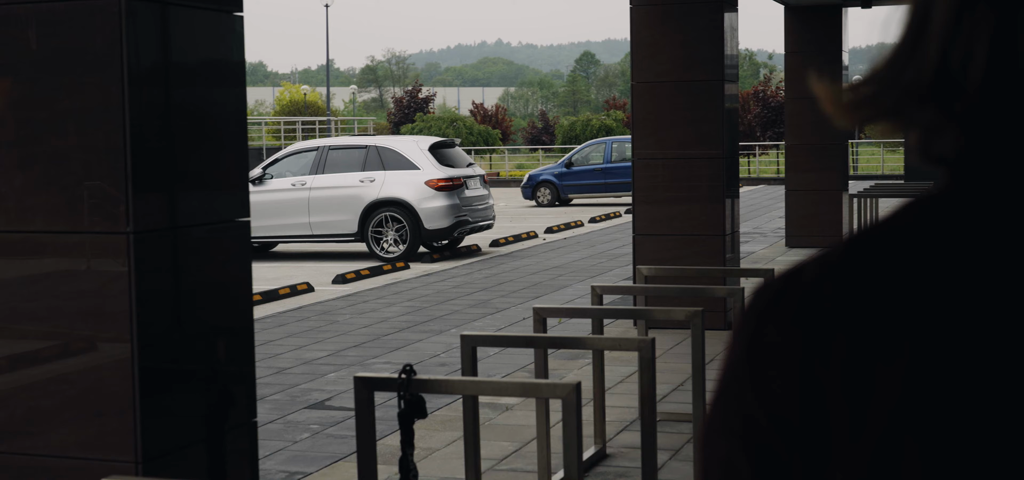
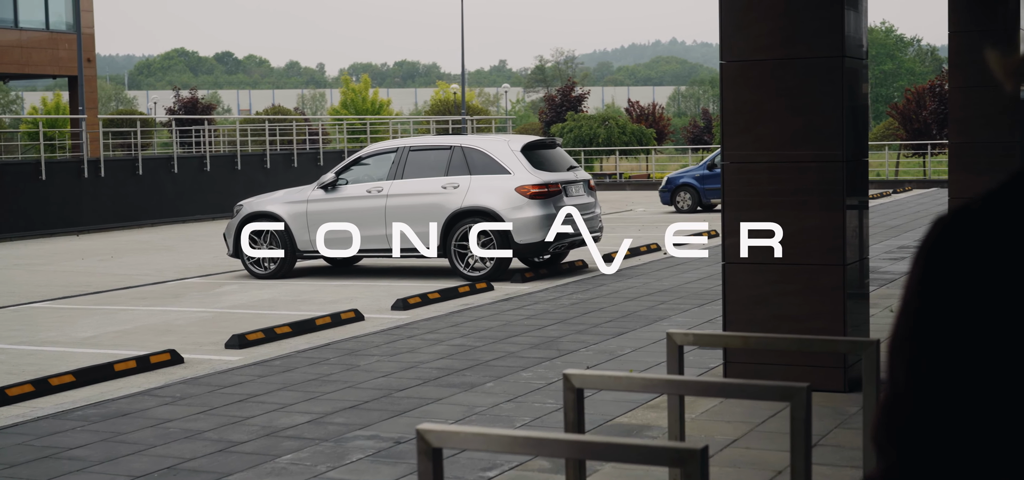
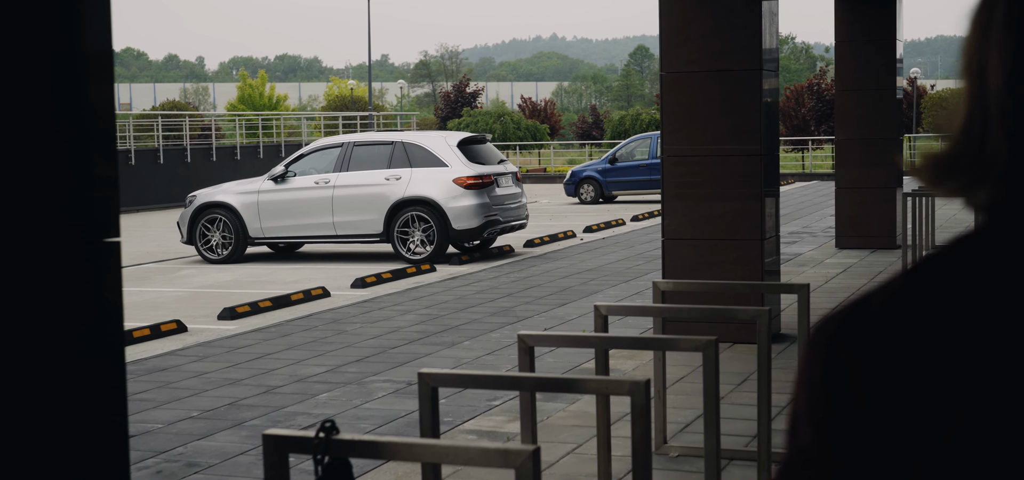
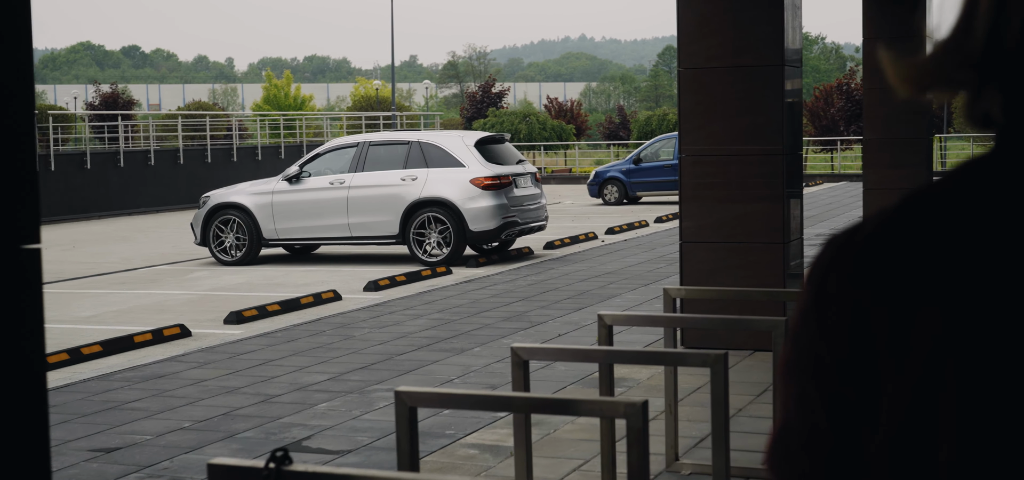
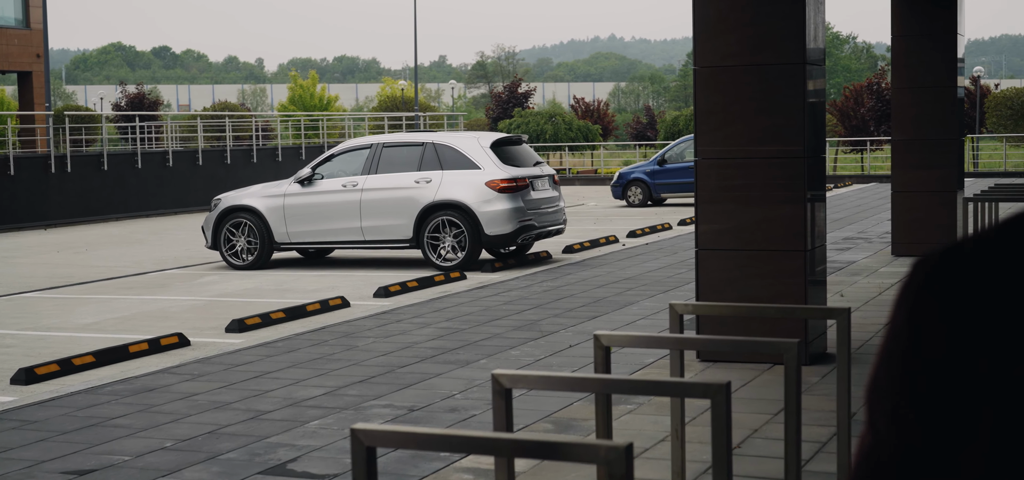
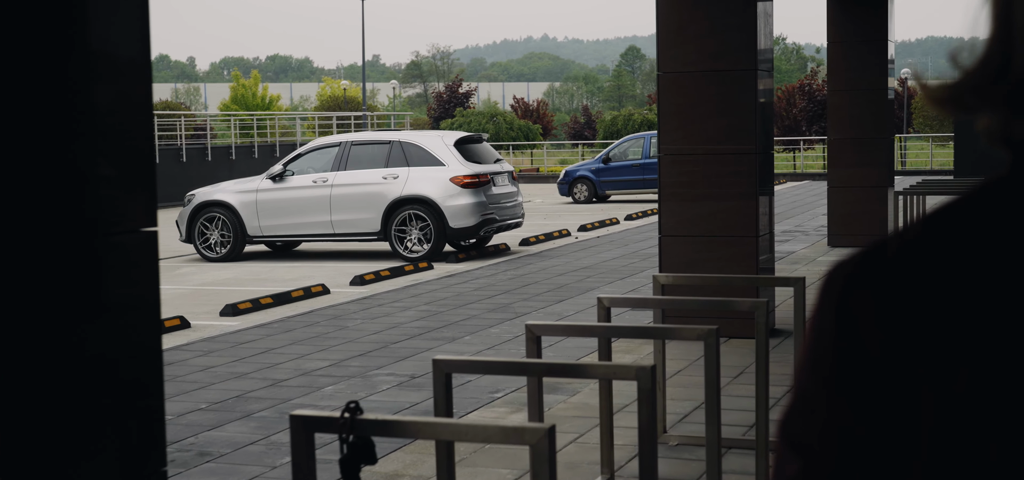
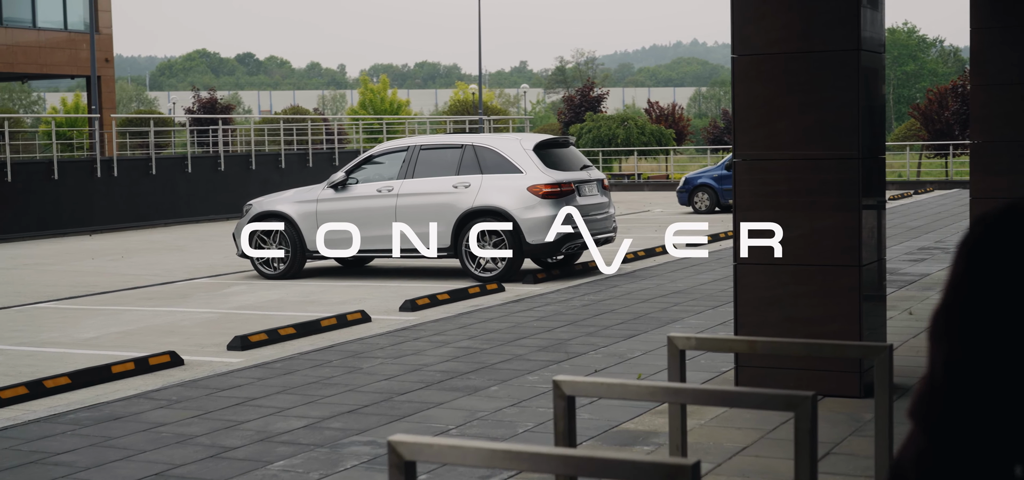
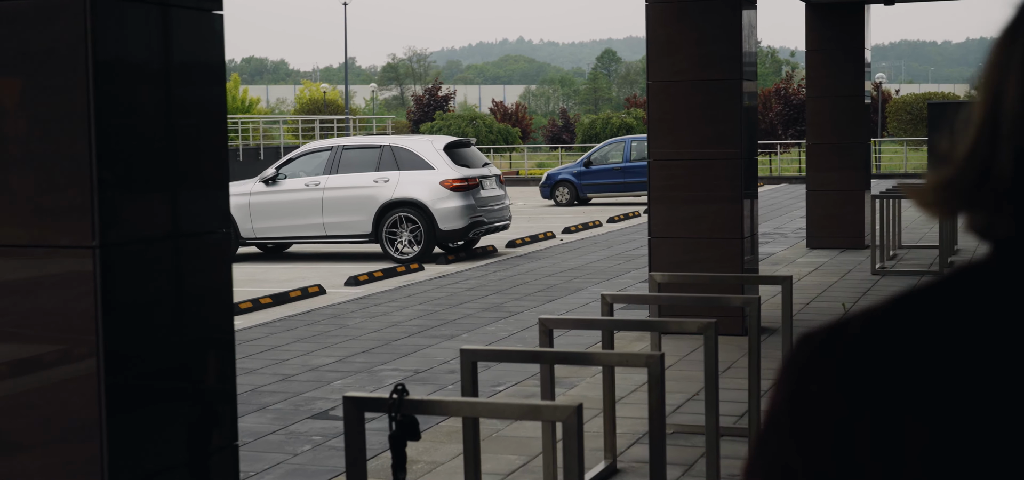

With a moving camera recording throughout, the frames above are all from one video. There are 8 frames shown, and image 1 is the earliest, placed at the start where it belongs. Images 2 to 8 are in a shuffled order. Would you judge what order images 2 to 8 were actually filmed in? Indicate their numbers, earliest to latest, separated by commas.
8, 6, 3, 4, 5, 2, 7
